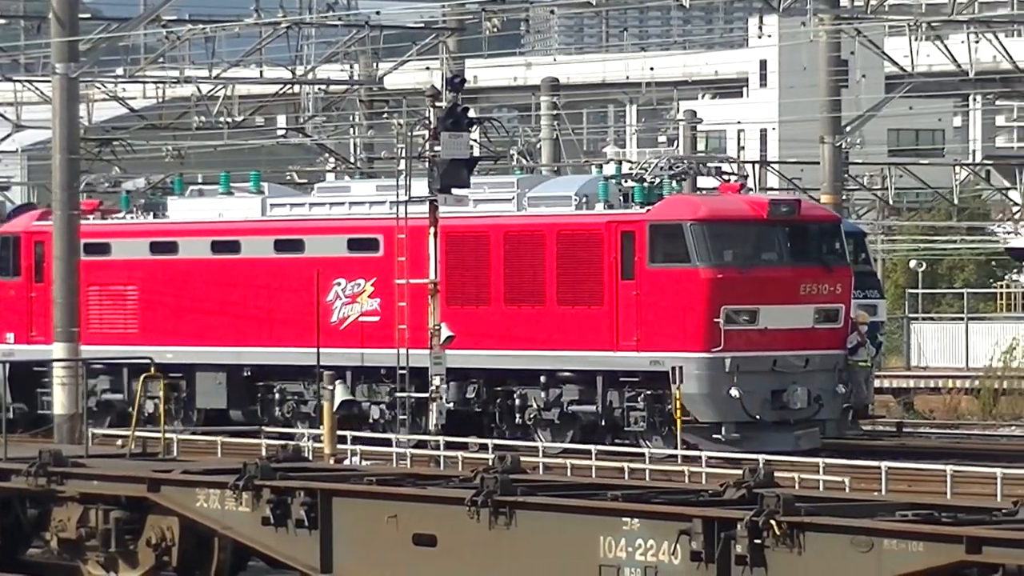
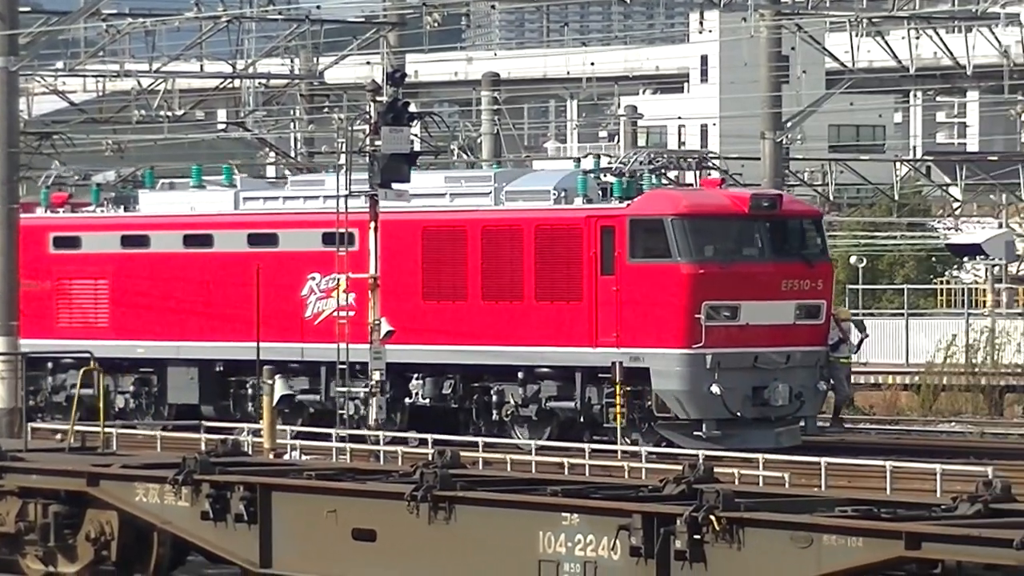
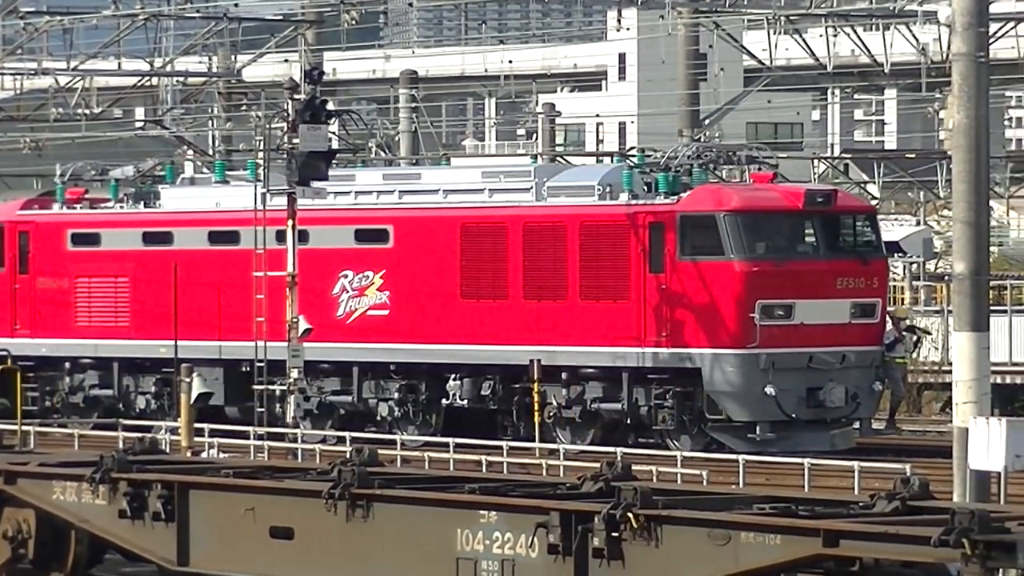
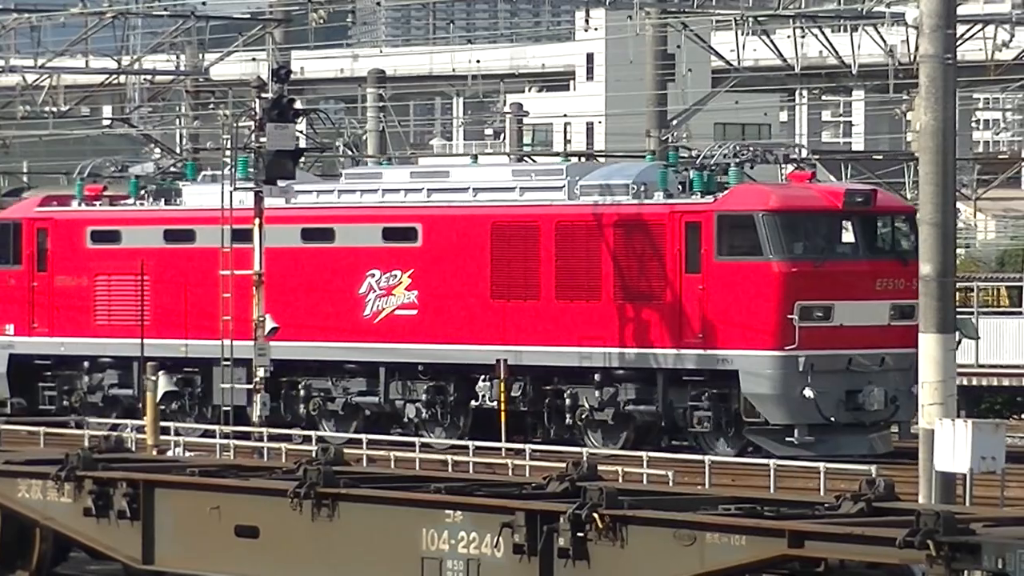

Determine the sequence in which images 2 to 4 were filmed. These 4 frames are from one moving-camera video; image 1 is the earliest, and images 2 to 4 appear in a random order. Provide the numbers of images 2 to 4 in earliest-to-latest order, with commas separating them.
2, 3, 4
